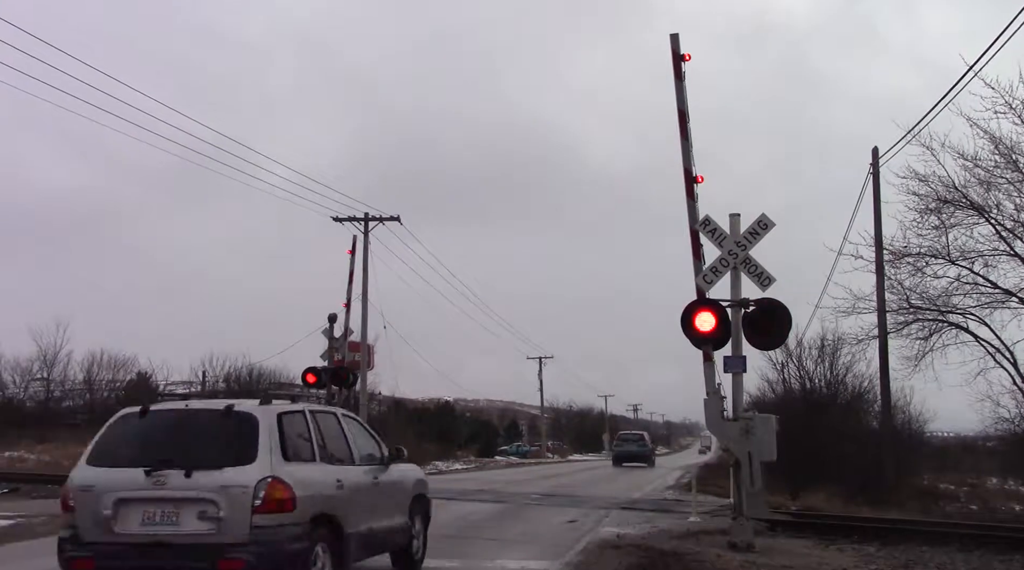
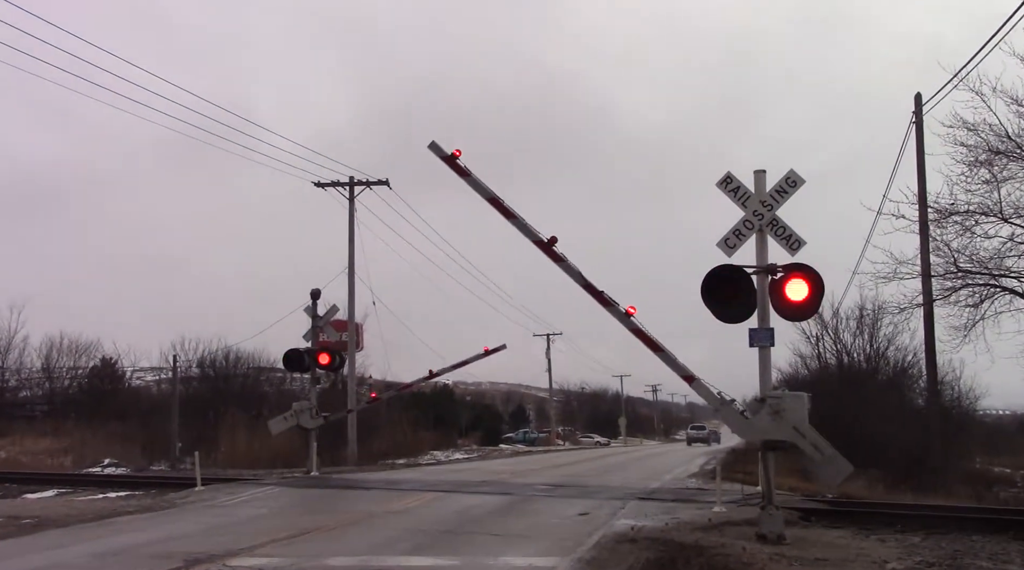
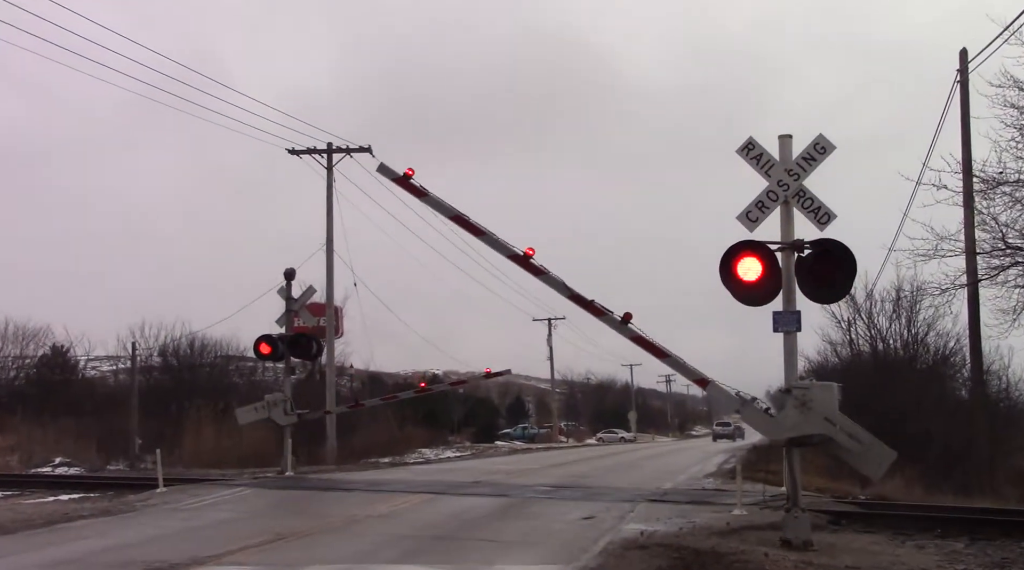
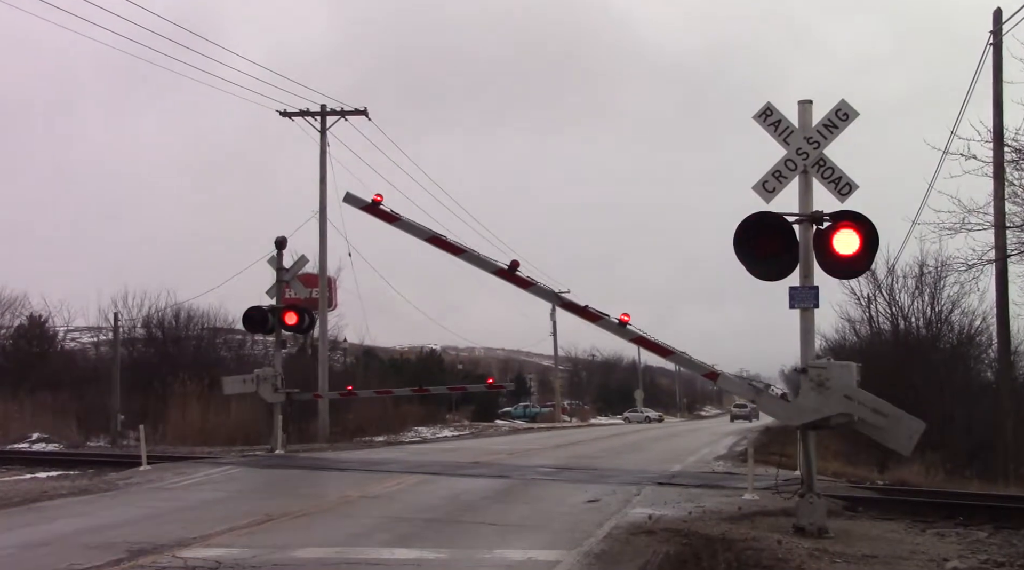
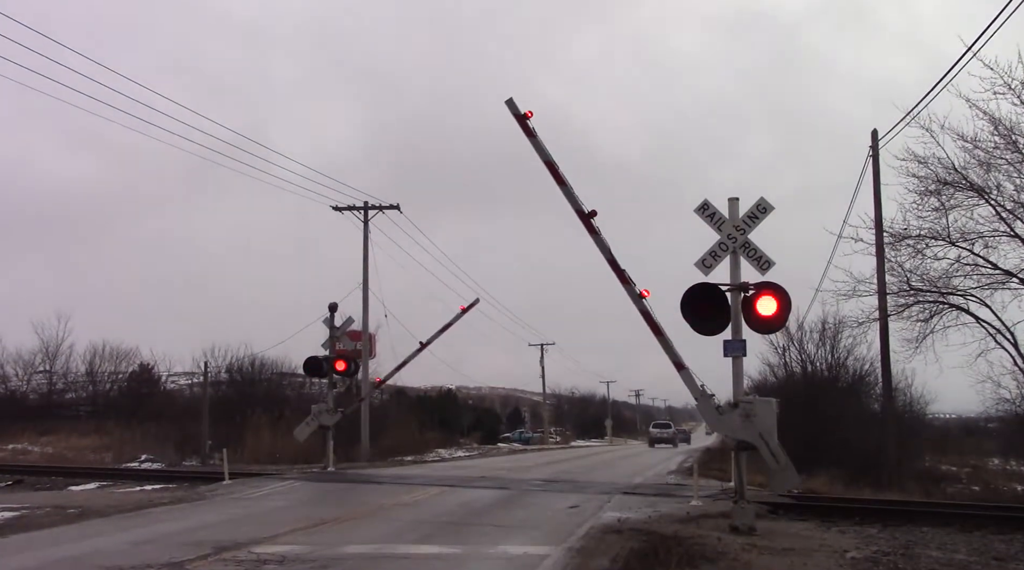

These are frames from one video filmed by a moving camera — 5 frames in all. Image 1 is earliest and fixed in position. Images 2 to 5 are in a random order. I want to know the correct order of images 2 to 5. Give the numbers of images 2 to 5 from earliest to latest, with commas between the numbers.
5, 2, 3, 4
